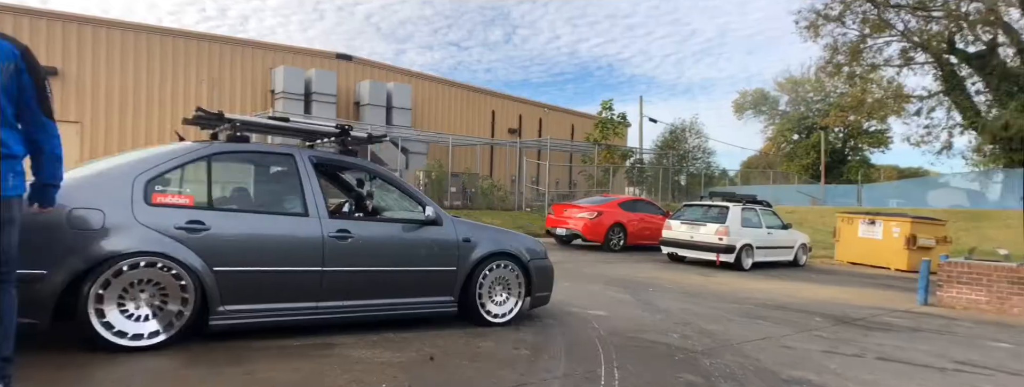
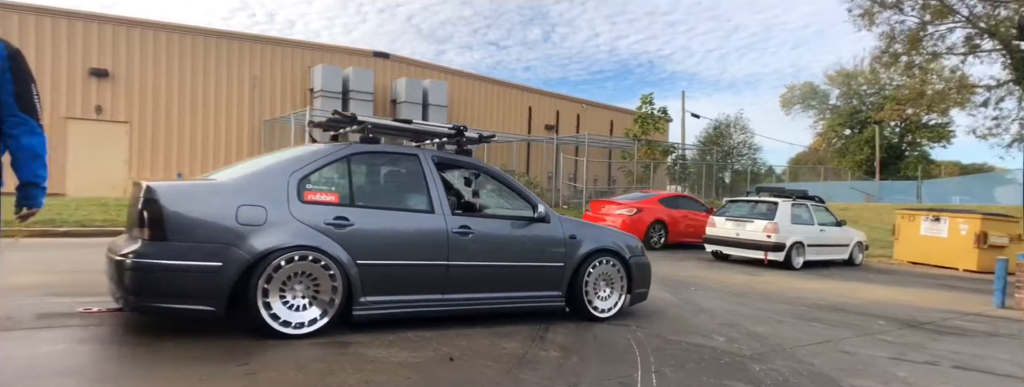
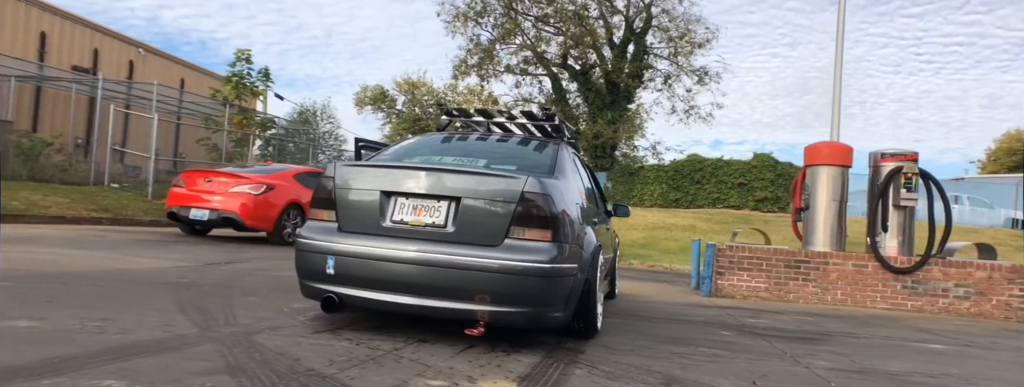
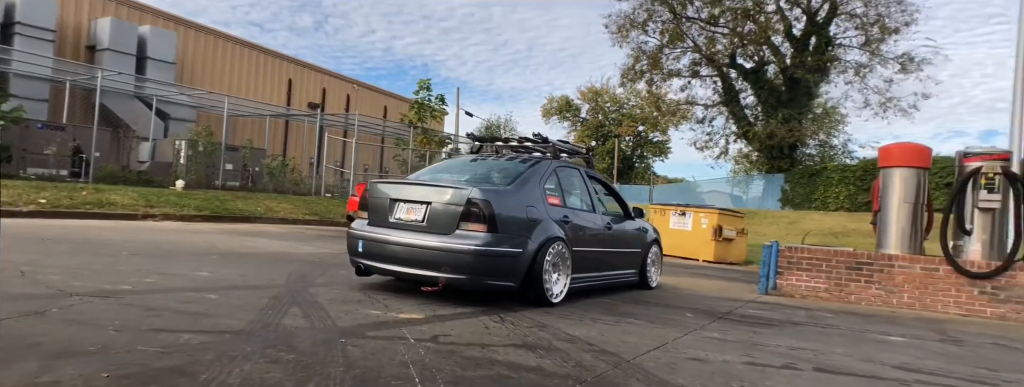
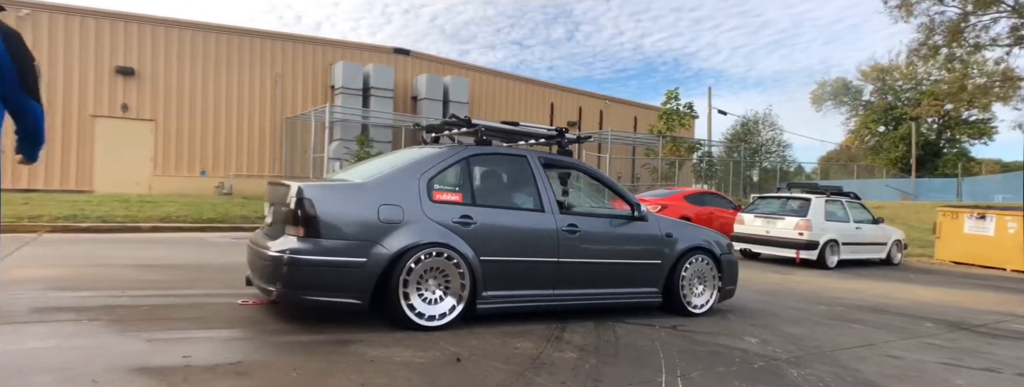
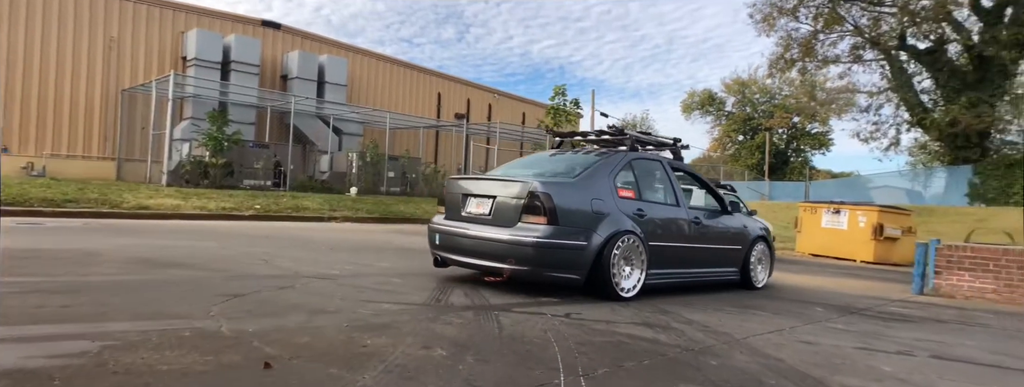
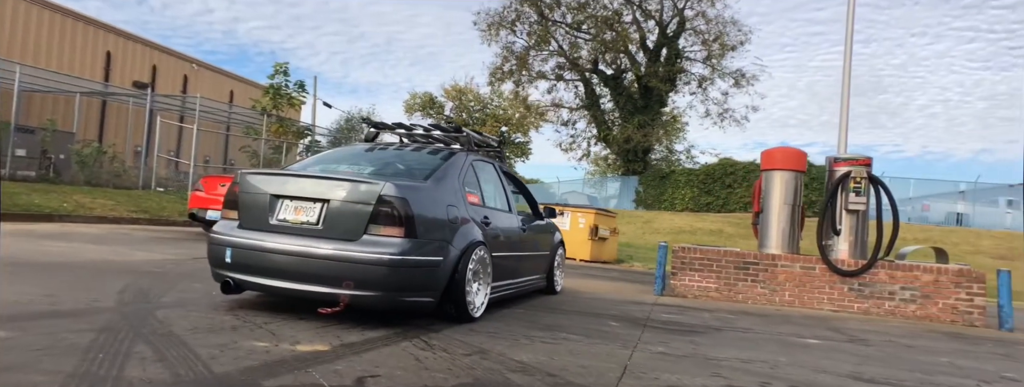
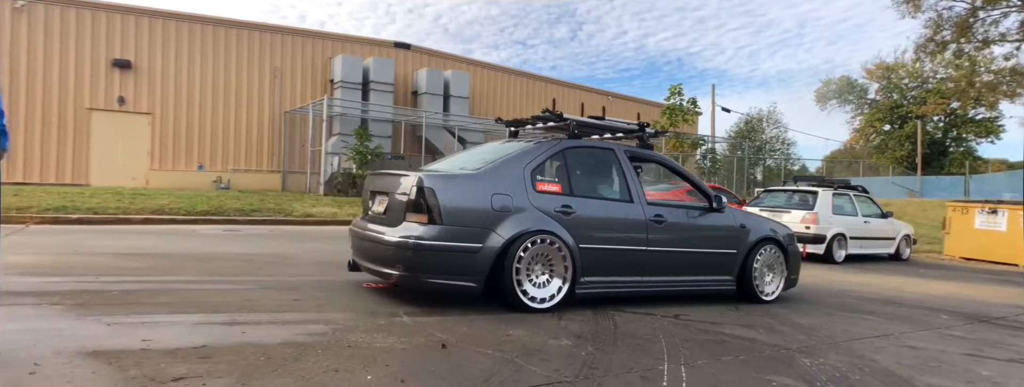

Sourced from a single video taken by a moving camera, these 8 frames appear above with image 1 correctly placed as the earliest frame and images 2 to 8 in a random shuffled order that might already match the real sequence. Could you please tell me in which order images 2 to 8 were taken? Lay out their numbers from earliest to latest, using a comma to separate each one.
2, 5, 8, 6, 4, 7, 3
